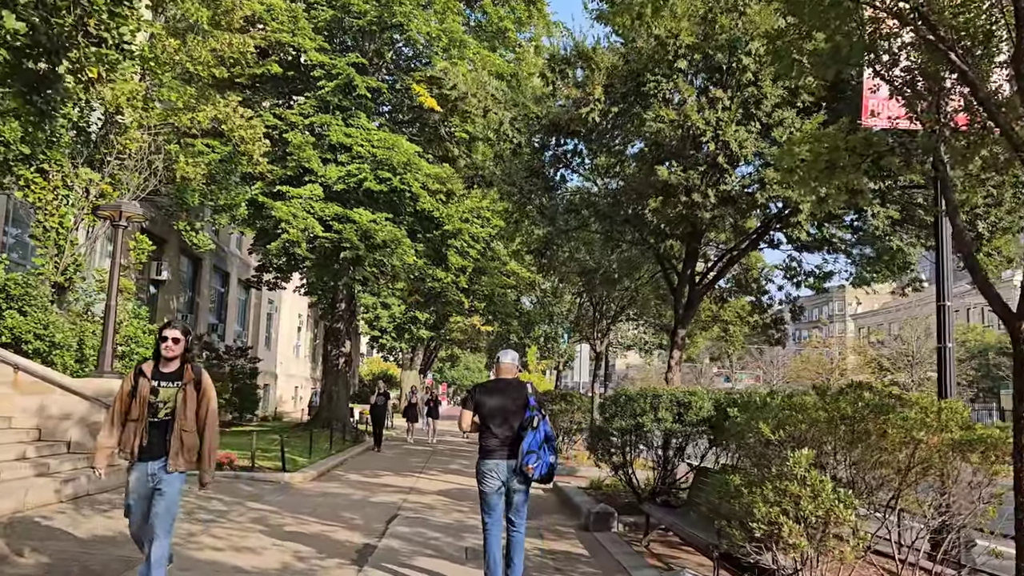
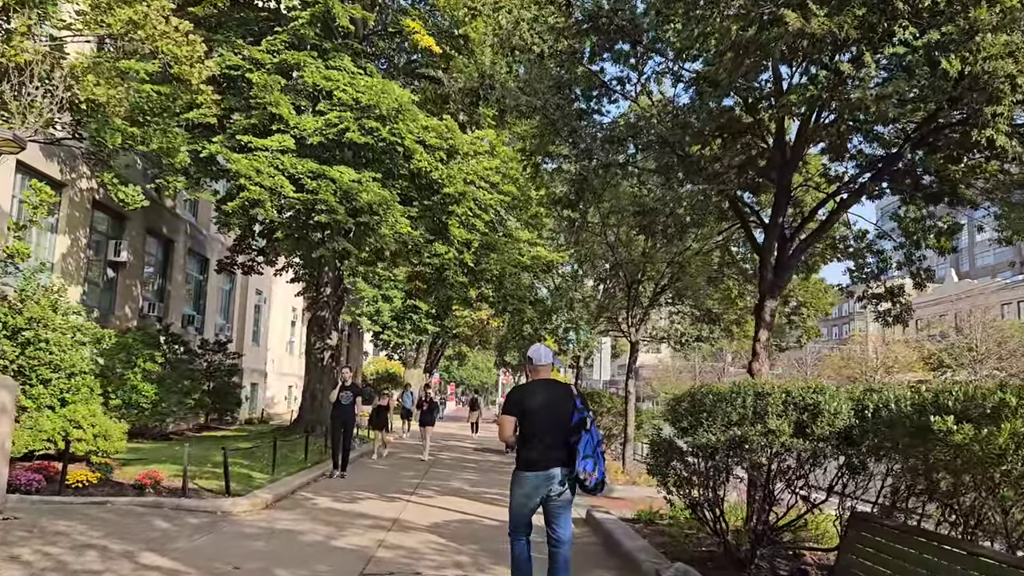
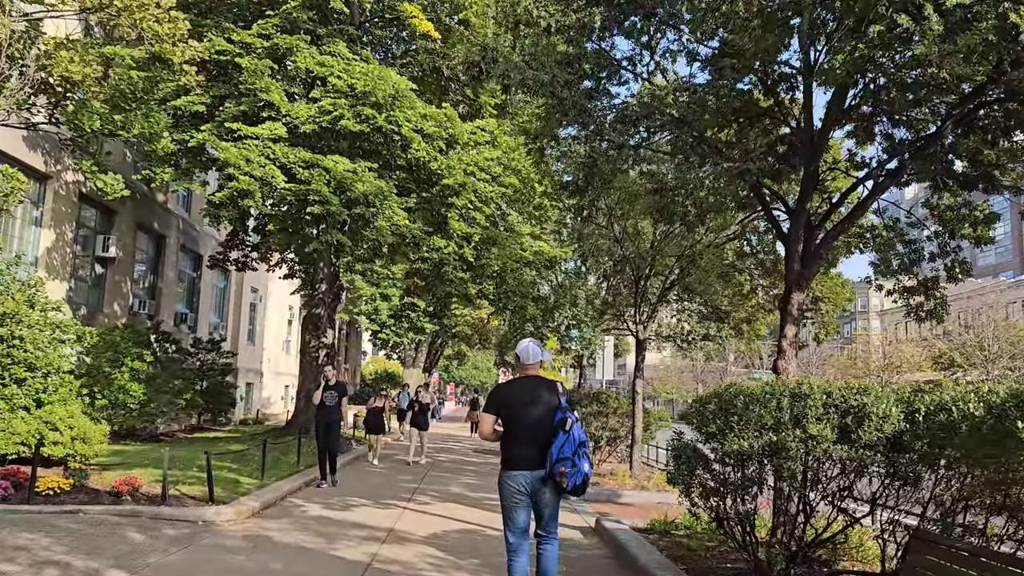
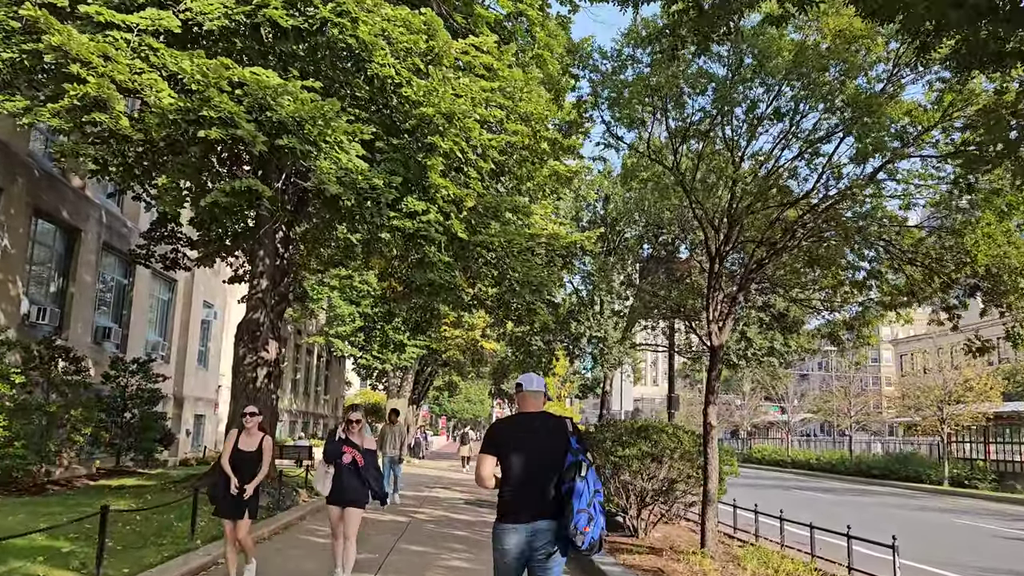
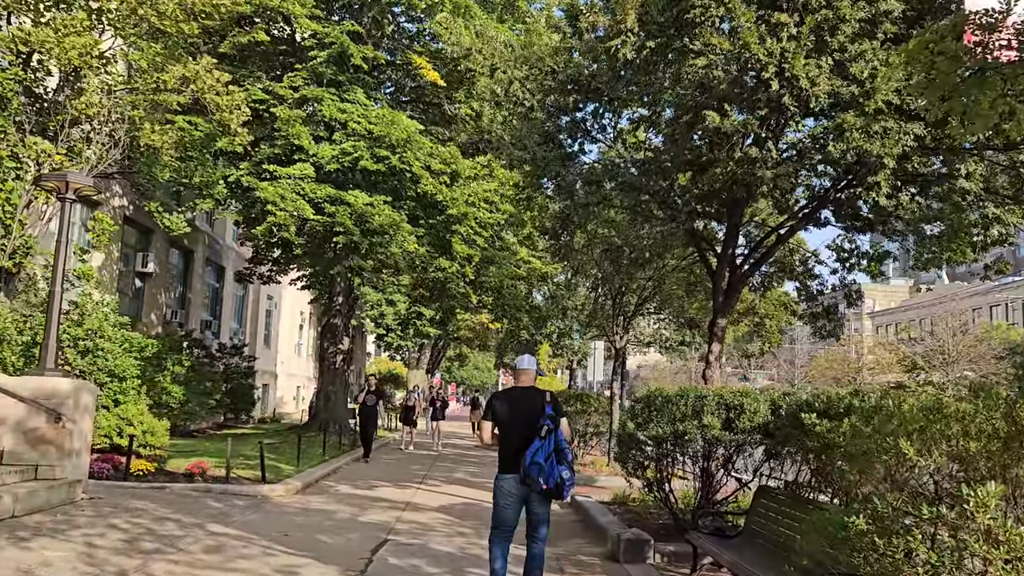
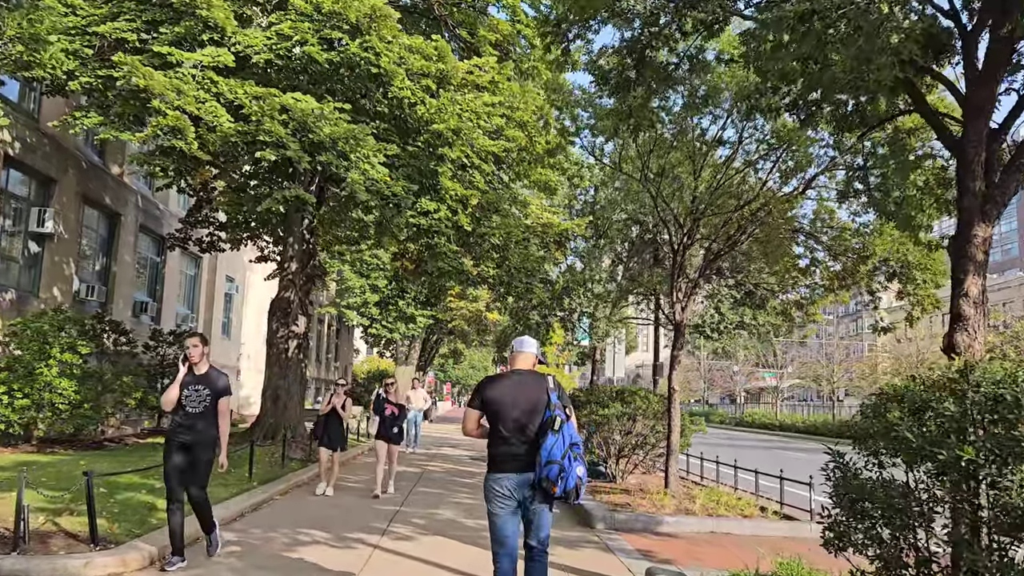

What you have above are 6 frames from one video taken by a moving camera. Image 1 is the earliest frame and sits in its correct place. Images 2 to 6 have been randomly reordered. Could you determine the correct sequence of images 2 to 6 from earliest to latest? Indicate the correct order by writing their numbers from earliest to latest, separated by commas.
5, 2, 3, 6, 4
